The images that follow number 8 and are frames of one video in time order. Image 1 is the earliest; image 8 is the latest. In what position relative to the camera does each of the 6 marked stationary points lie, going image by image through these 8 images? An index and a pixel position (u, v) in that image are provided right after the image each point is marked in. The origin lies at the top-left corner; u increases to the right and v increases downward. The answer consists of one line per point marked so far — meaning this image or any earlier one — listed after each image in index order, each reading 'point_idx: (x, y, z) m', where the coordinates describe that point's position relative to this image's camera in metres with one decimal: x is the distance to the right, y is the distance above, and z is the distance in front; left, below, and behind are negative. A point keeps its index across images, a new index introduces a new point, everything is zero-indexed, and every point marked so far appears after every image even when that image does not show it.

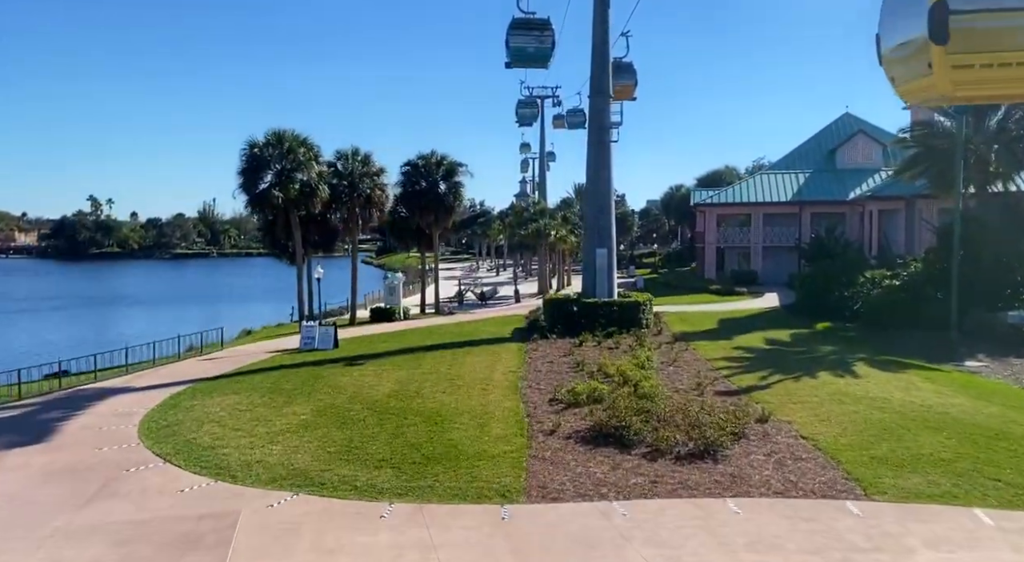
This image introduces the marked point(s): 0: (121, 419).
0: (-7.8, -2.8, +16.8) m
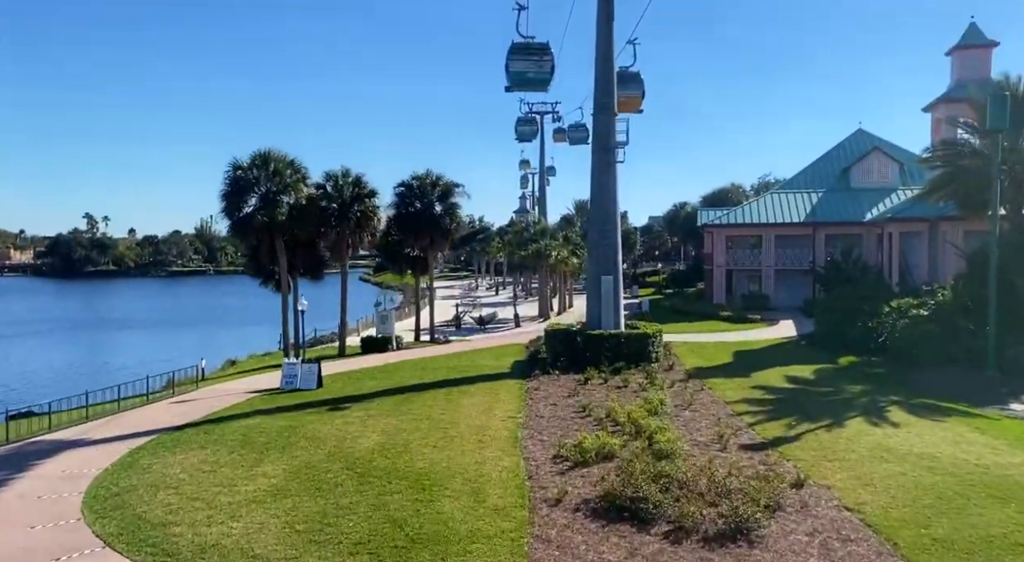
0: (-7.9, -3.6, +14.7) m
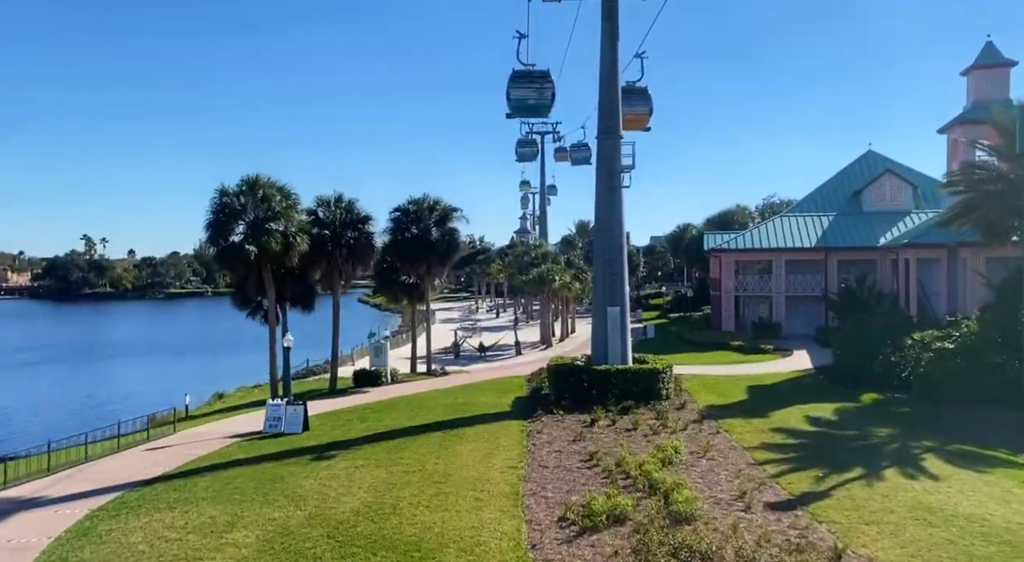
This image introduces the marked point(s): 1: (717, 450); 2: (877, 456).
0: (-7.8, -4.3, +13.1) m
1: (+4.8, -3.9, +19.3) m
2: (+8.1, -3.9, +18.4) m
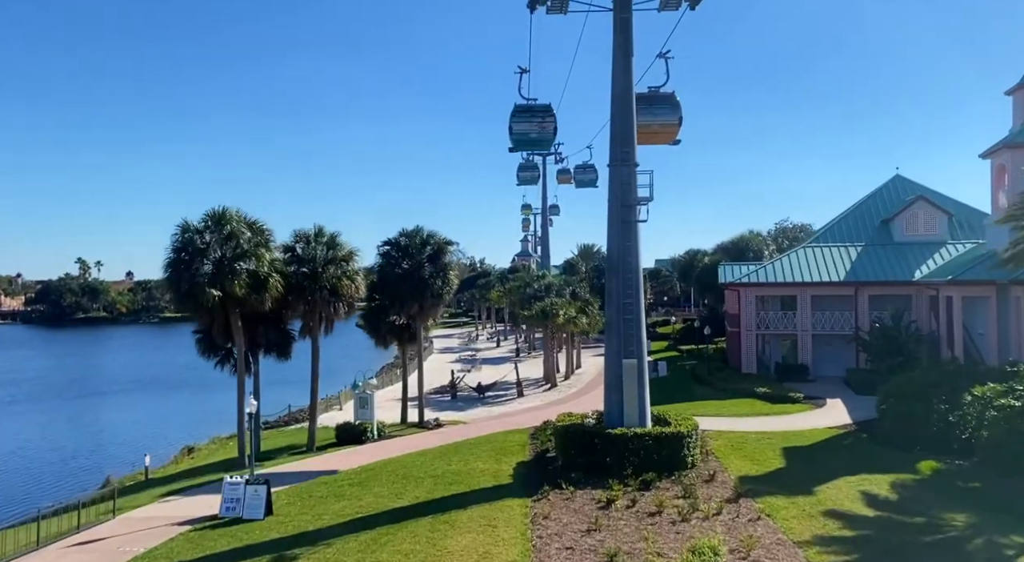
0: (-7.8, -5.3, +9.7) m
1: (+4.8, -5.1, +15.9) m
2: (+8.1, -5.0, +15.0) m
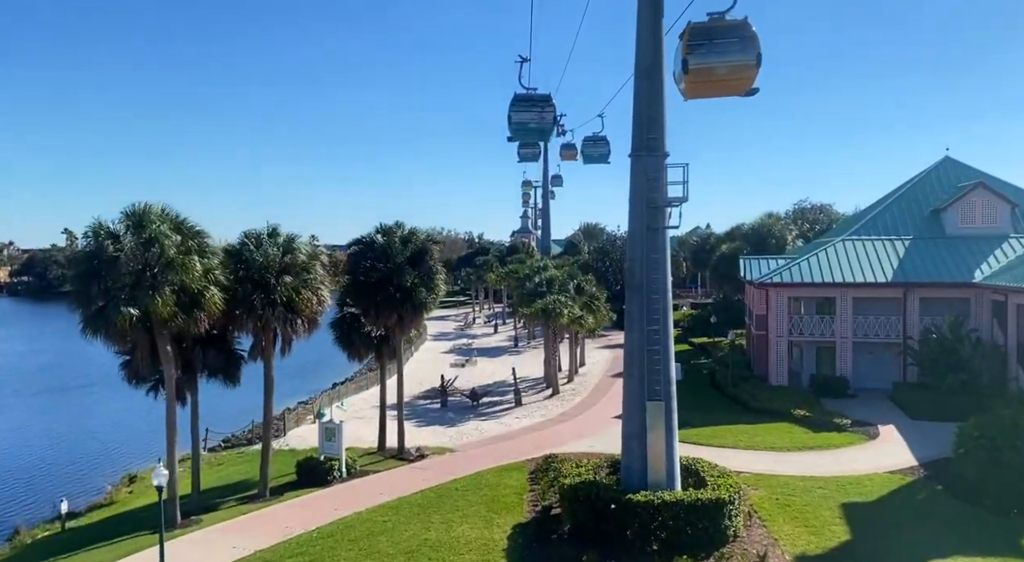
0: (-7.9, -6.2, +5.2) m
1: (+4.7, -5.8, +11.3) m
2: (+8.0, -5.7, +10.5) m
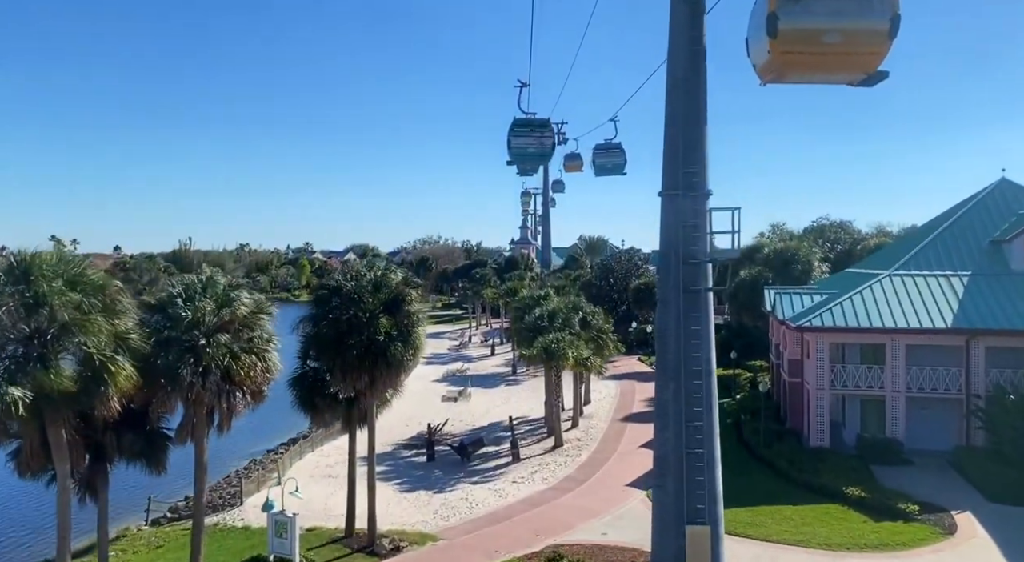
0: (-8.0, -7.4, +0.5) m
1: (+4.6, -7.1, +6.8) m
2: (+7.9, -7.1, +5.9) m
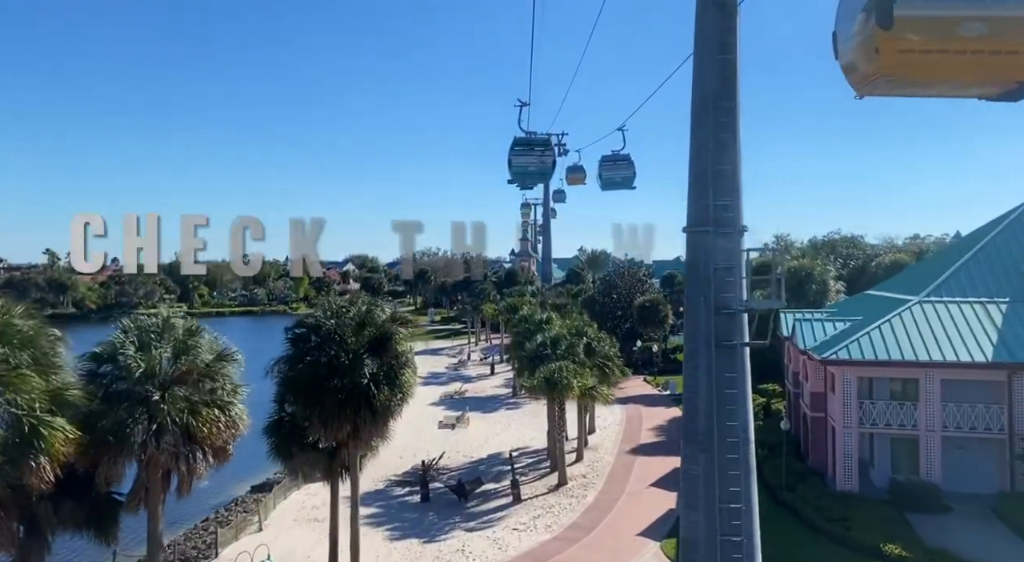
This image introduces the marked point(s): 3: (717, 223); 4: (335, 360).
0: (-8.0, -8.0, -1.8) m
1: (+4.6, -7.8, +4.4) m
2: (+7.9, -7.7, +3.5) m
3: (+2.9, +0.9, +11.3) m
4: (-3.9, -1.7, +18.7) m
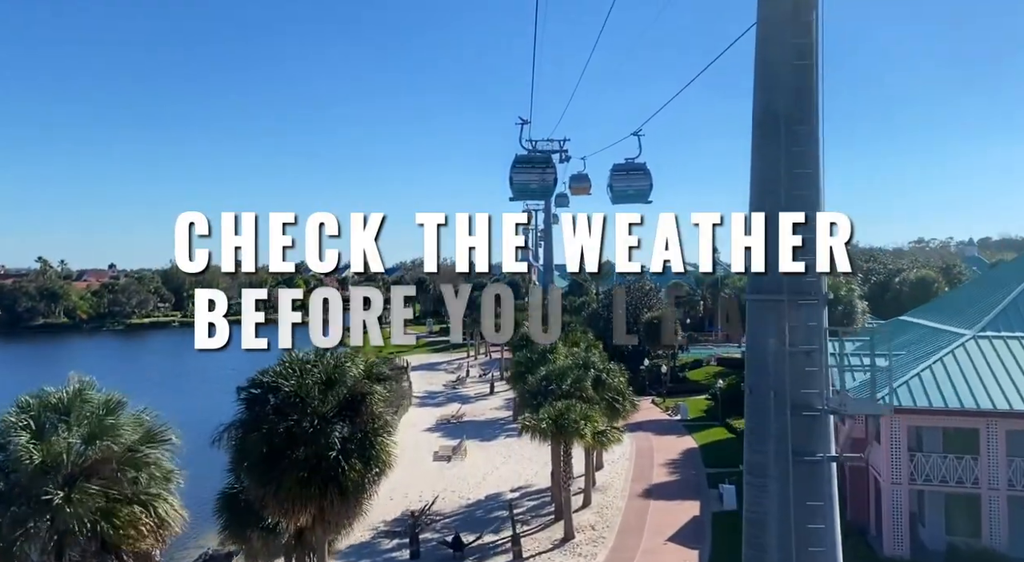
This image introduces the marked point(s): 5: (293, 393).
0: (-8.1, -8.9, -5.1) m
1: (+4.6, -8.6, +1.1) m
2: (+7.9, -8.6, +0.2) m
3: (+2.9, -0.1, +8.0) m
4: (-3.9, -2.7, +15.4) m
5: (-4.1, -2.1, +15.6) m
